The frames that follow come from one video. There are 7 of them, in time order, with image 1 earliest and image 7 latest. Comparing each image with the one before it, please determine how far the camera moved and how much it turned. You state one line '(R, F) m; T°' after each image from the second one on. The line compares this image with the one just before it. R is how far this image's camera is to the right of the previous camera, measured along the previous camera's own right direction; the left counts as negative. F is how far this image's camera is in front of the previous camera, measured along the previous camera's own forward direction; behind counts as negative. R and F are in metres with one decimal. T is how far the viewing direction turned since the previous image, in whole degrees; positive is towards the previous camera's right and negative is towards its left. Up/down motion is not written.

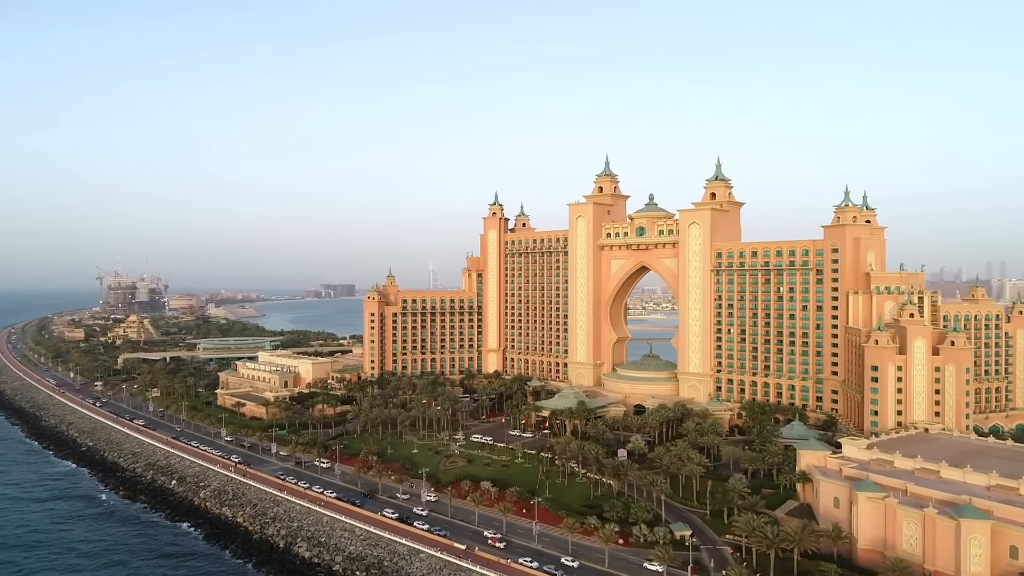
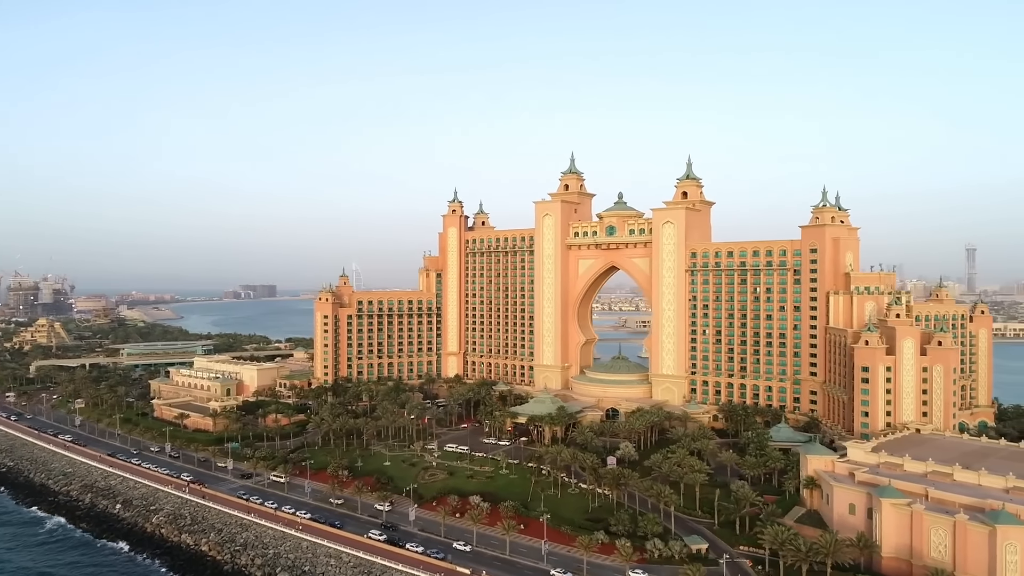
(-5.7, +4.4) m; +6°
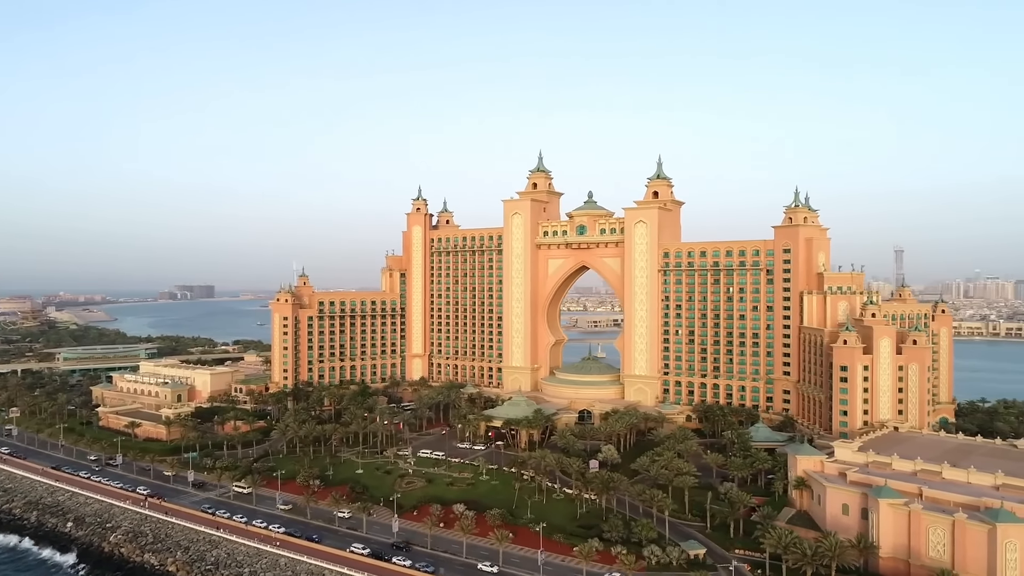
(-3.3, +2.2) m; +4°
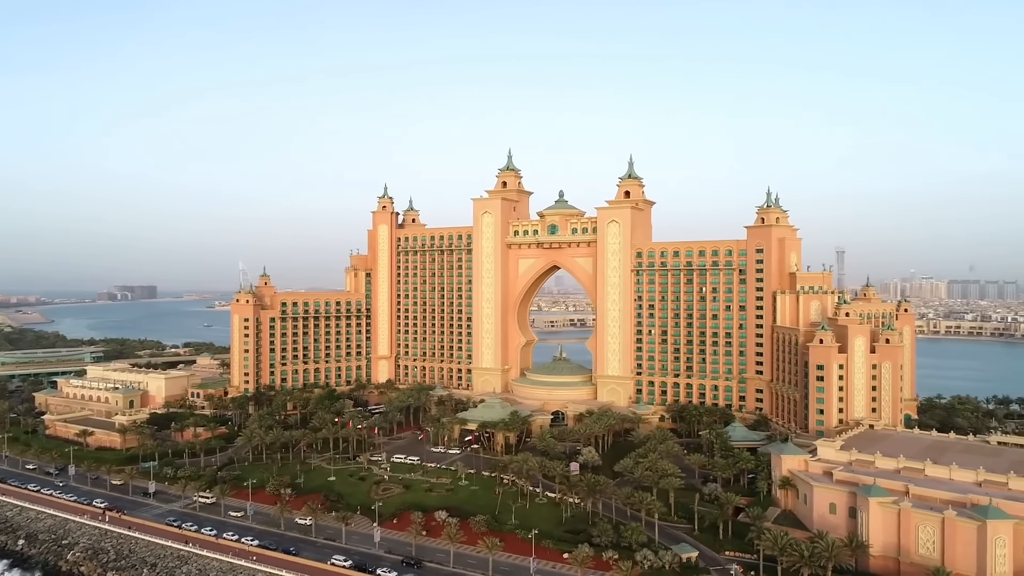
(-2.6, +1.6) m; +4°
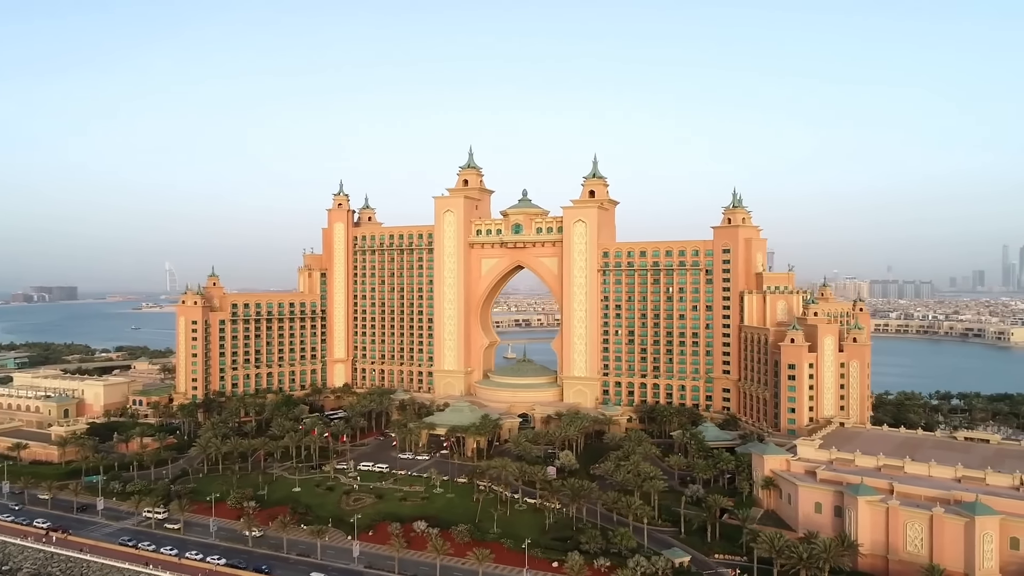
(-3.3, +2.0) m; +5°
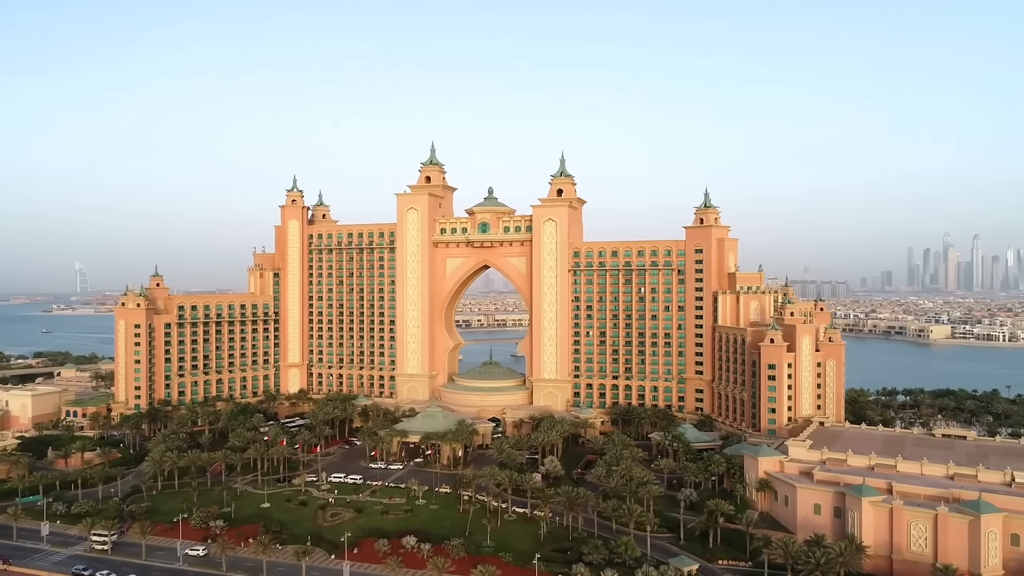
(-4.6, +2.7) m; +6°
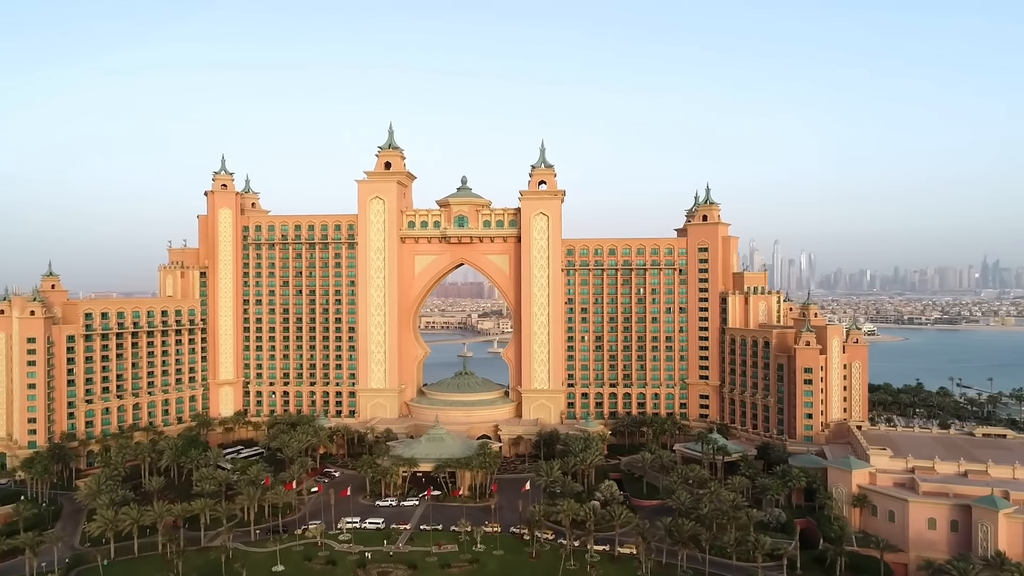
(-16.4, +10.7) m; +13°
